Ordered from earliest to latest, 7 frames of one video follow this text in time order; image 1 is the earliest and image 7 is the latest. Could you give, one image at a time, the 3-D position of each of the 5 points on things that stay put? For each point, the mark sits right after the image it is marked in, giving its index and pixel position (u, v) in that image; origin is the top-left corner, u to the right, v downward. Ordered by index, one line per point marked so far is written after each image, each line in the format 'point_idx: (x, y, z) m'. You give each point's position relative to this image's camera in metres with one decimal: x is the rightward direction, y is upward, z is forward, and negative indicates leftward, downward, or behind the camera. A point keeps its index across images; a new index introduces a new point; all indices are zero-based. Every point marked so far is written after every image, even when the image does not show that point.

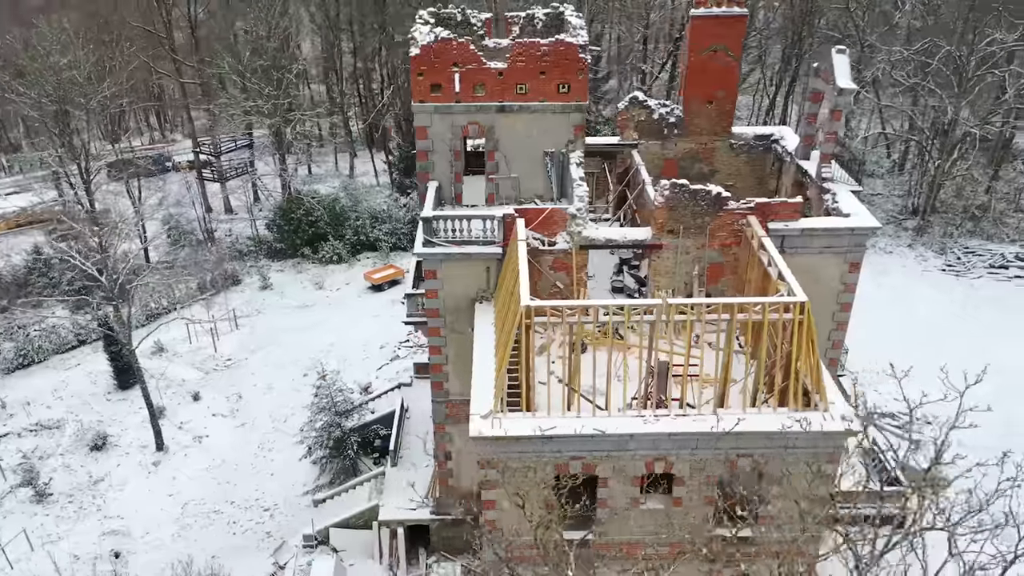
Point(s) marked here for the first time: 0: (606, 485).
0: (+1.8, -3.7, +15.2) m
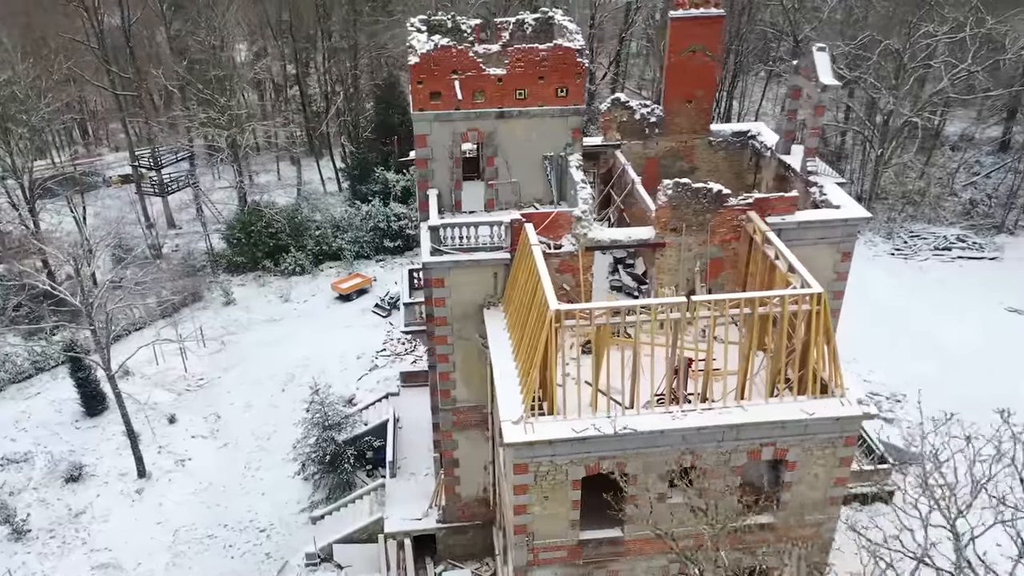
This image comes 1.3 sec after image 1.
0: (+2.4, -3.7, +15.5) m
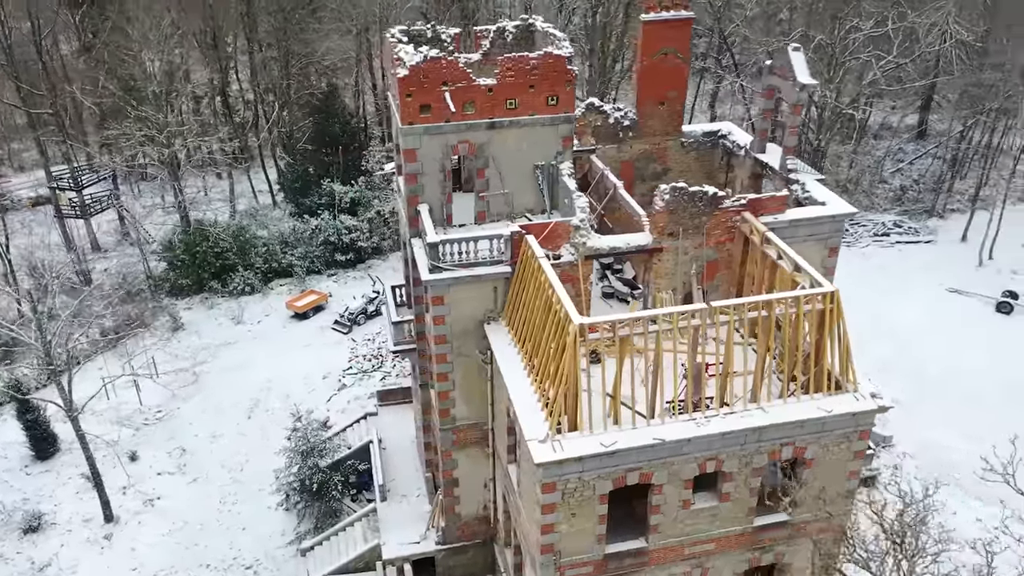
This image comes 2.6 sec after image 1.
0: (+2.8, -3.9, +15.3) m
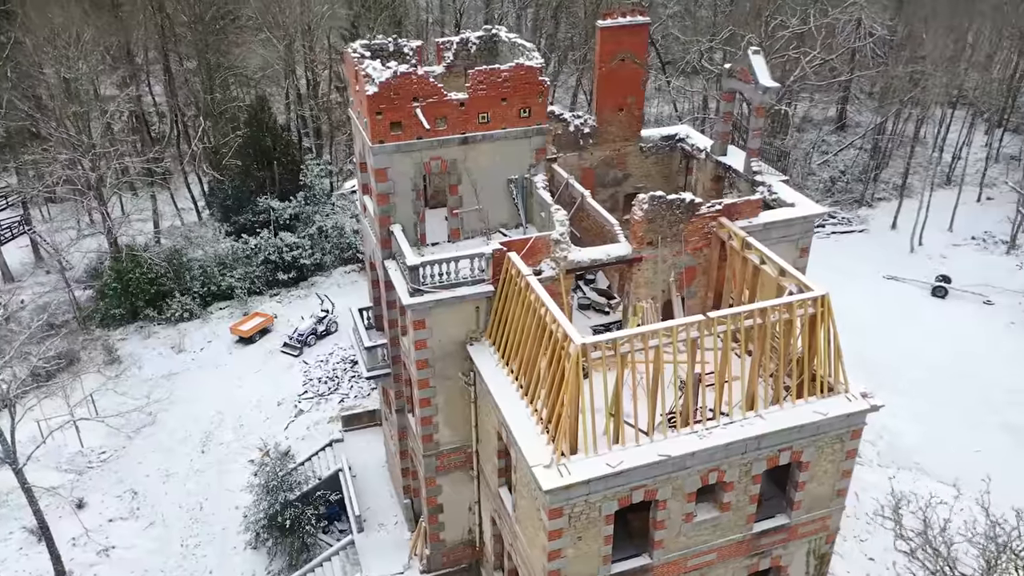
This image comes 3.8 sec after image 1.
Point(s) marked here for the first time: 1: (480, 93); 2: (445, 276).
0: (+2.9, -4.1, +15.1) m
1: (-0.7, +4.1, +16.8) m
2: (-1.4, +0.3, +16.7) m
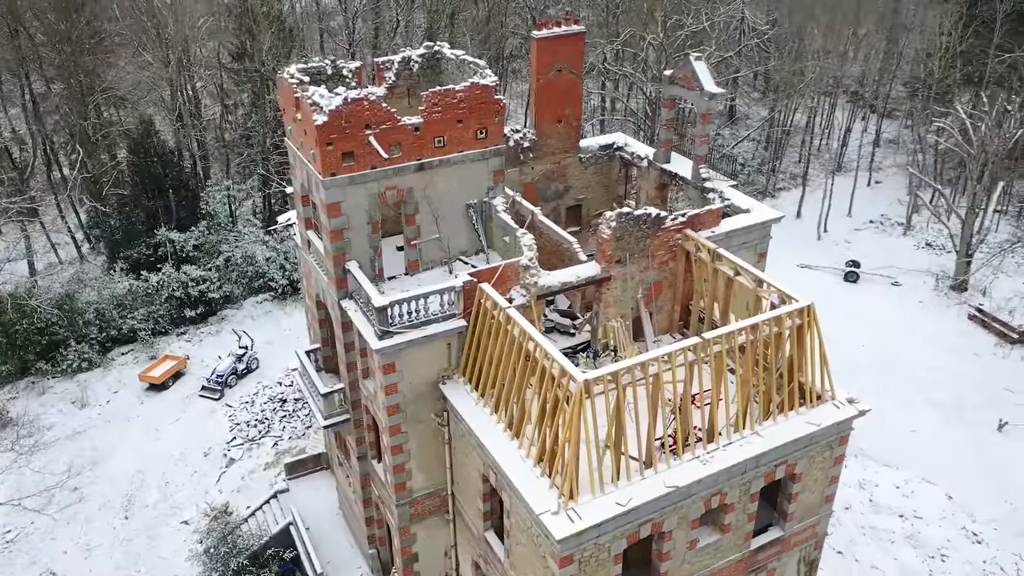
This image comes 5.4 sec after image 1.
0: (+2.9, -4.5, +14.6) m
1: (-1.5, +3.4, +15.7) m
2: (-1.9, -0.5, +15.5) m
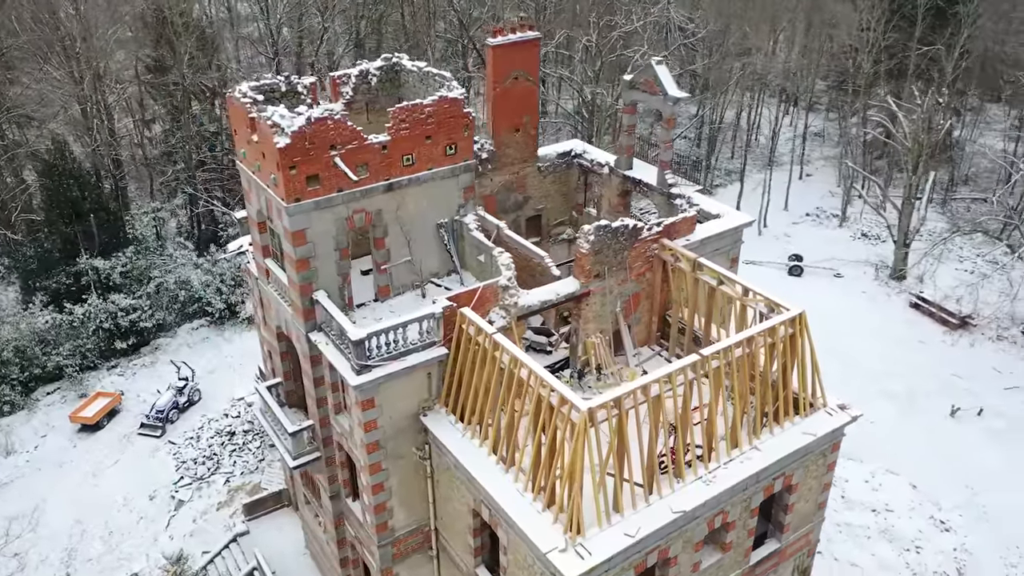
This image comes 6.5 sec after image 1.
0: (+2.9, -4.8, +14.0) m
1: (-2.0, +2.9, +14.8) m
2: (-2.2, -1.0, +14.6) m
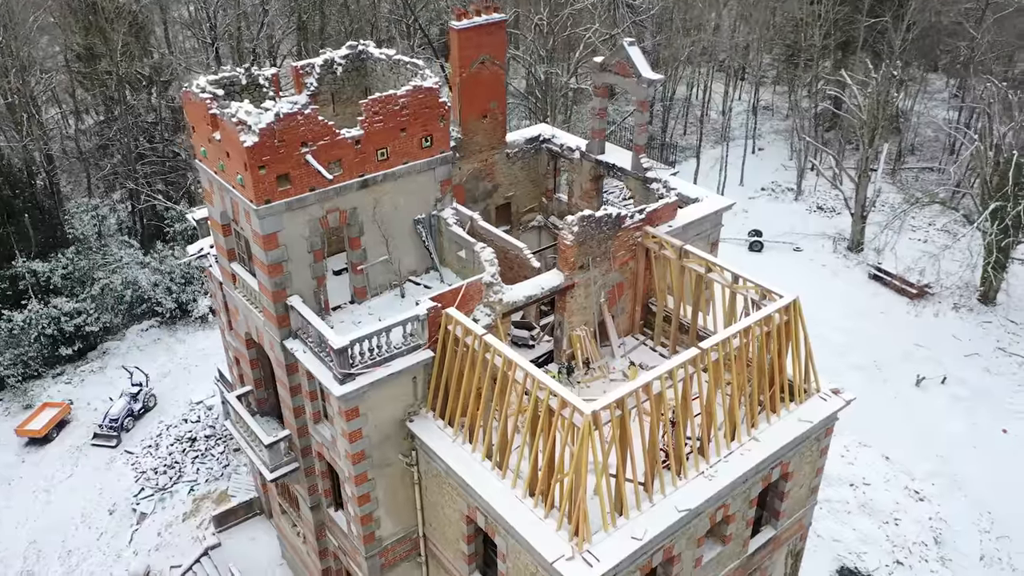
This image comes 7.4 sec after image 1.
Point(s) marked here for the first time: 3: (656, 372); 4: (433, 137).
0: (+2.8, -4.7, +13.7) m
1: (-2.3, +2.8, +14.0) m
2: (-2.4, -1.1, +13.8) m
3: (+2.2, -1.3, +12.8) m
4: (-1.4, +2.8, +14.8) m
